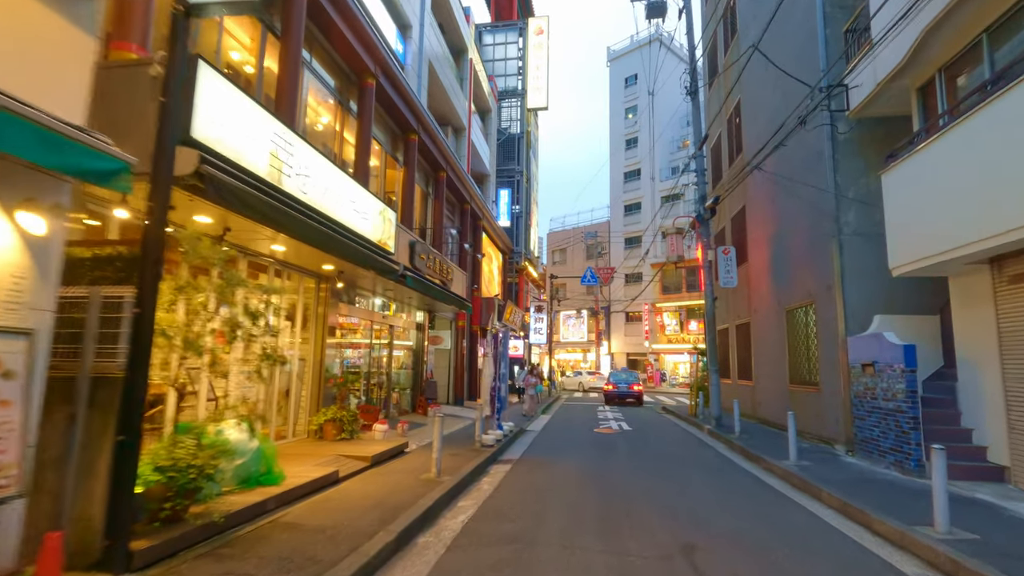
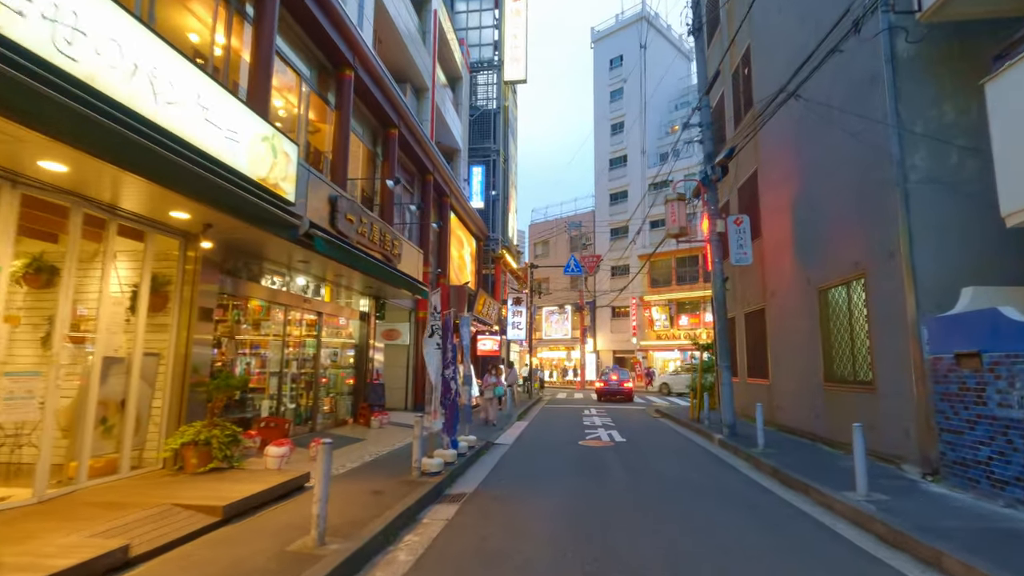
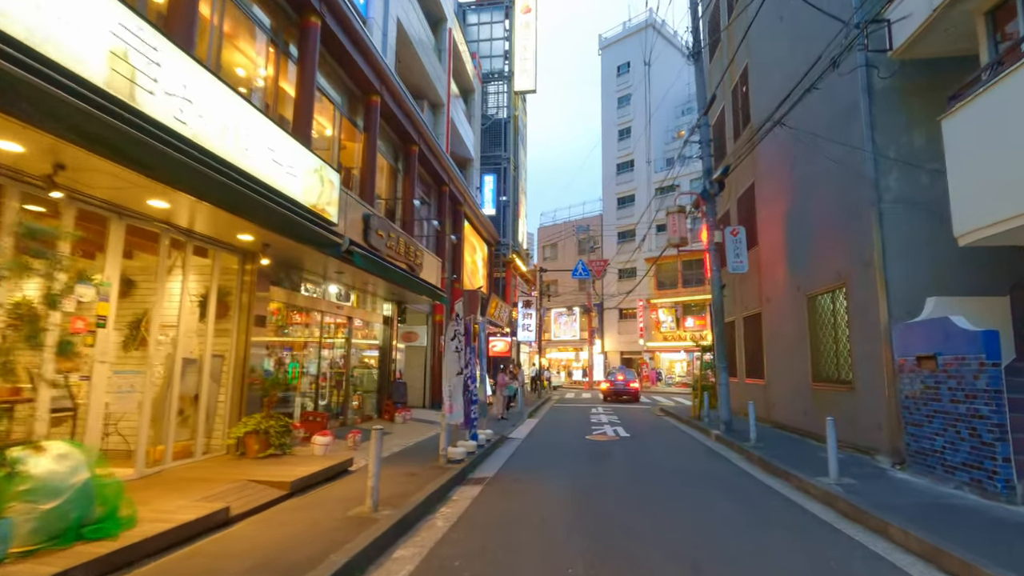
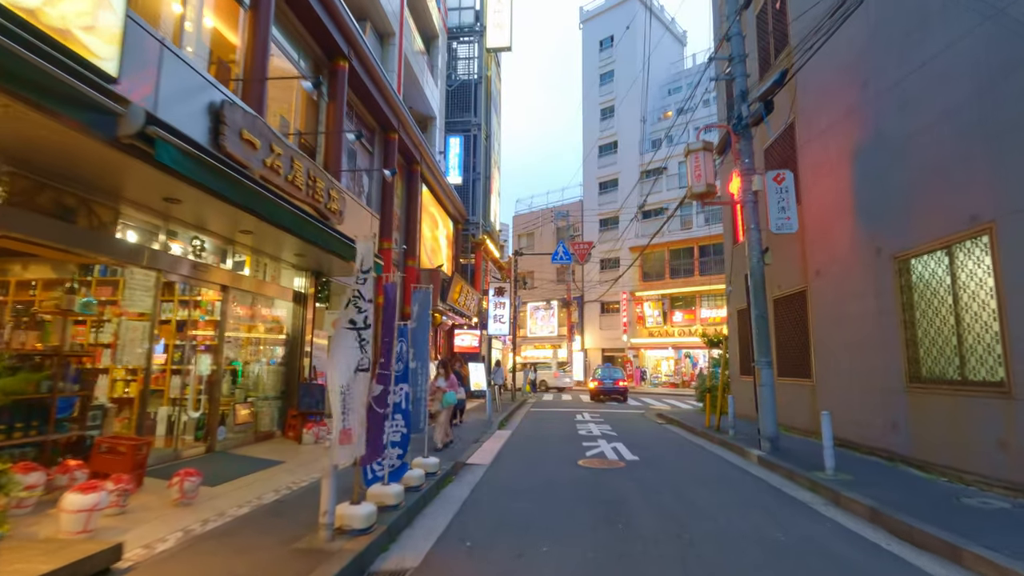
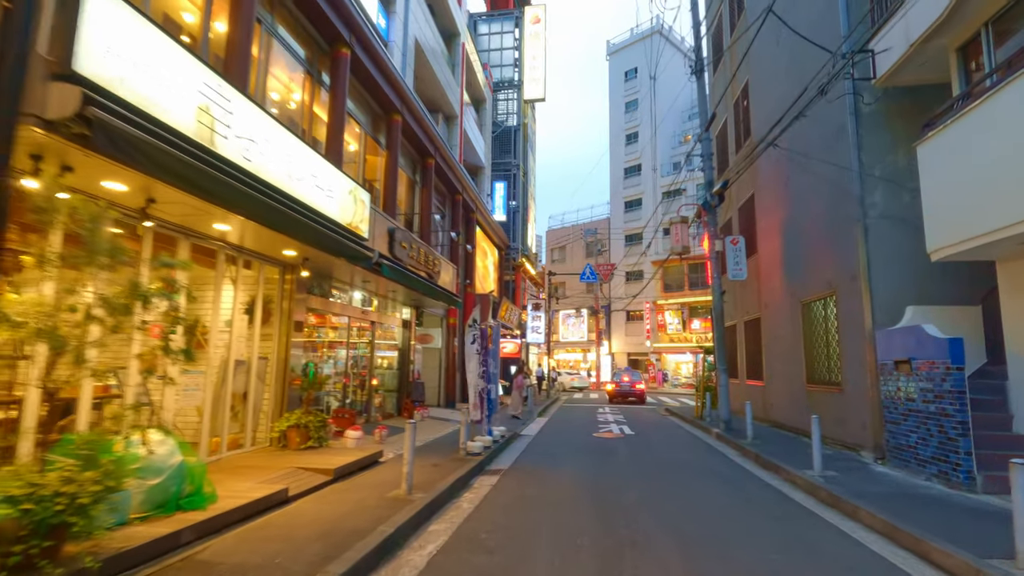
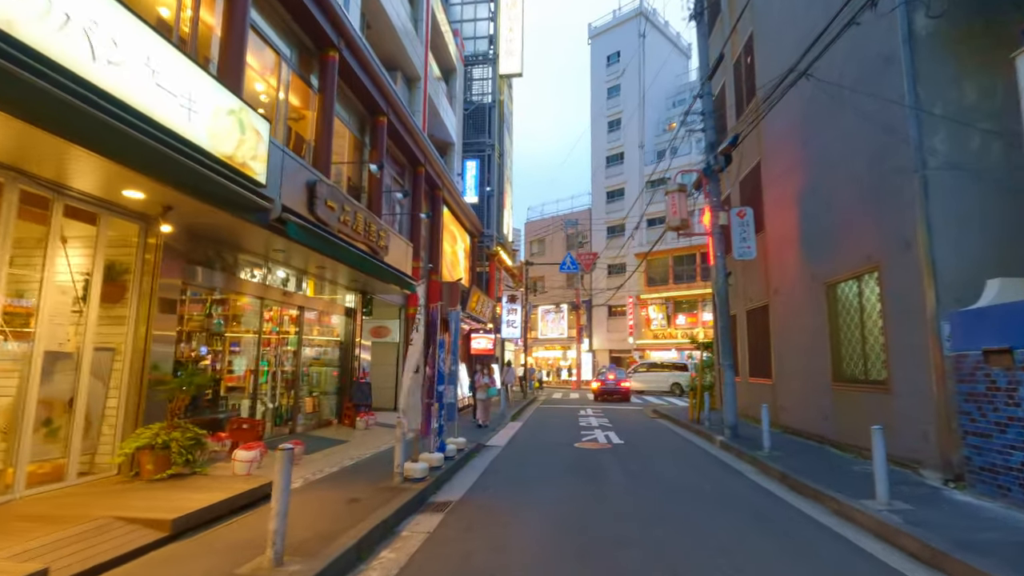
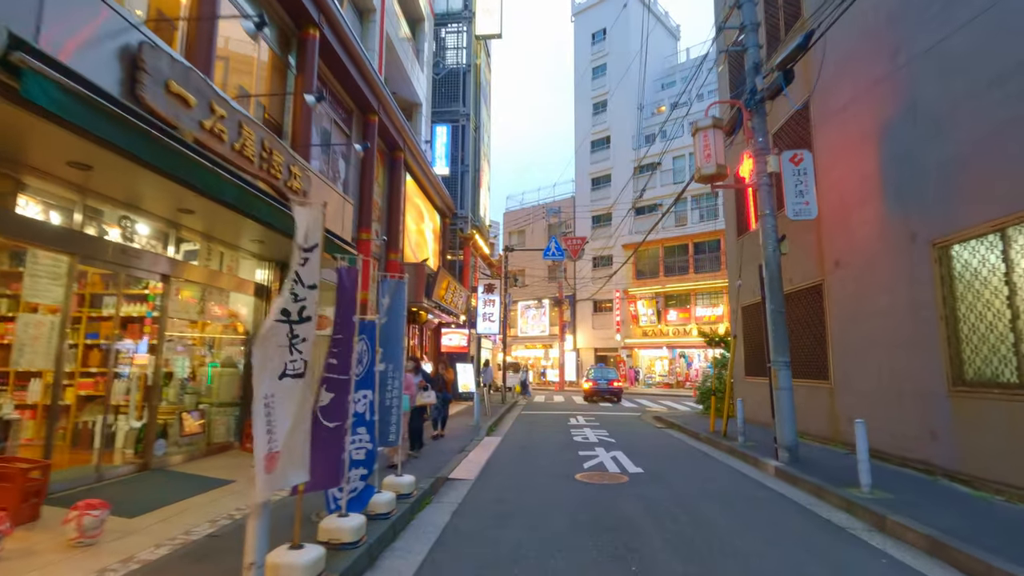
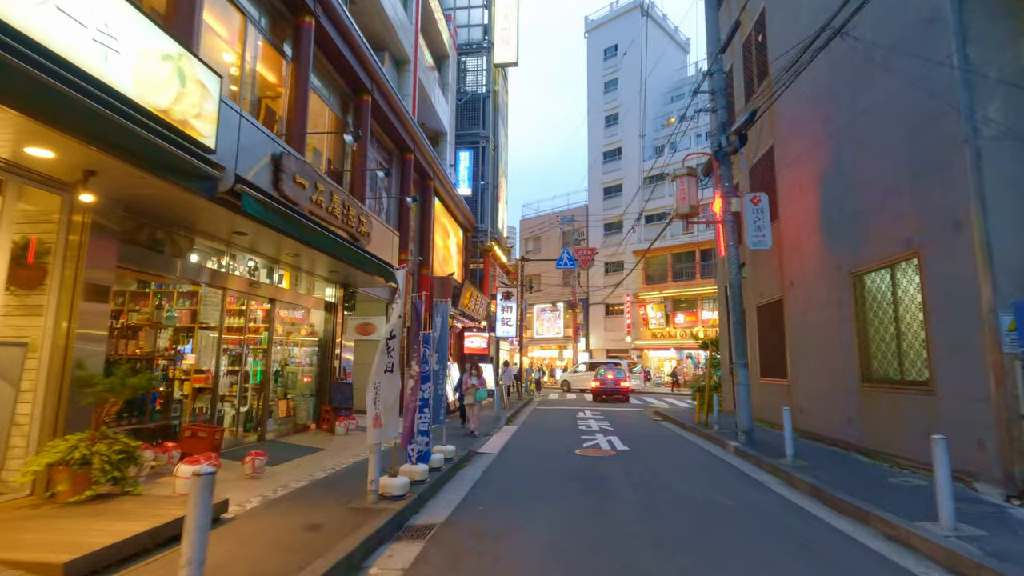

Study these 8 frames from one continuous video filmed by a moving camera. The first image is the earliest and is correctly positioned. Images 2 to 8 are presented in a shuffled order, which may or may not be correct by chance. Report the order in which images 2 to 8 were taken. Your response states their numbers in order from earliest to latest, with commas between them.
5, 3, 2, 6, 8, 4, 7
